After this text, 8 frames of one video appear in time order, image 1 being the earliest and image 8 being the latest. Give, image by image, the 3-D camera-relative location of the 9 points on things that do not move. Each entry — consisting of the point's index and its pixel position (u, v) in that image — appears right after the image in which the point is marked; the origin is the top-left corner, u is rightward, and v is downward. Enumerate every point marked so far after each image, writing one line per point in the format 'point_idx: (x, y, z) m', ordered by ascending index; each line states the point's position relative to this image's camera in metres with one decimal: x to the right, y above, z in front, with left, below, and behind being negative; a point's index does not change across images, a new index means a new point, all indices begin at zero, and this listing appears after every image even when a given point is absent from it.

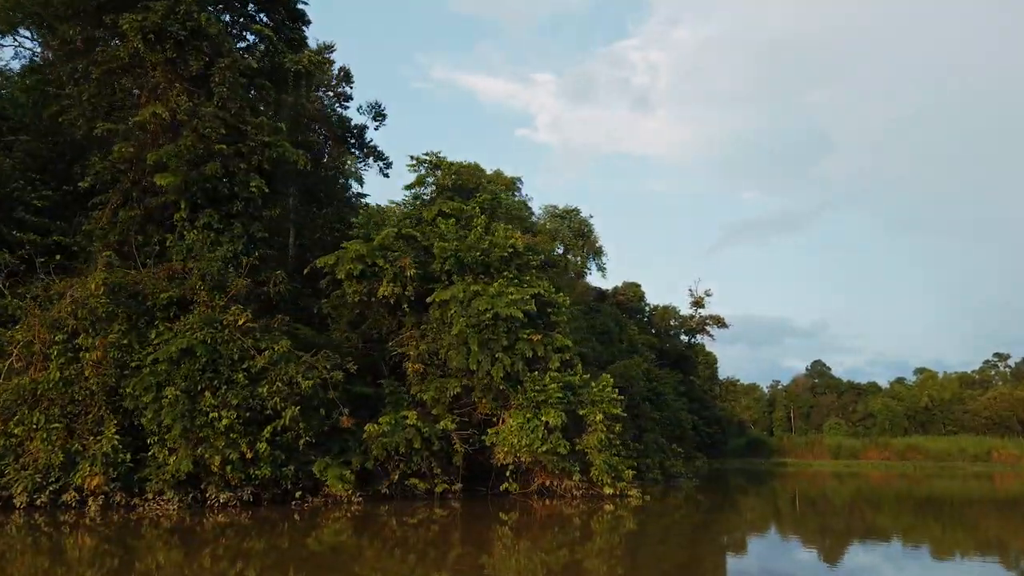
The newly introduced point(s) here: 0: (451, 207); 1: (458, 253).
0: (-1.1, +1.3, +13.3) m
1: (-0.9, +0.5, +12.1) m
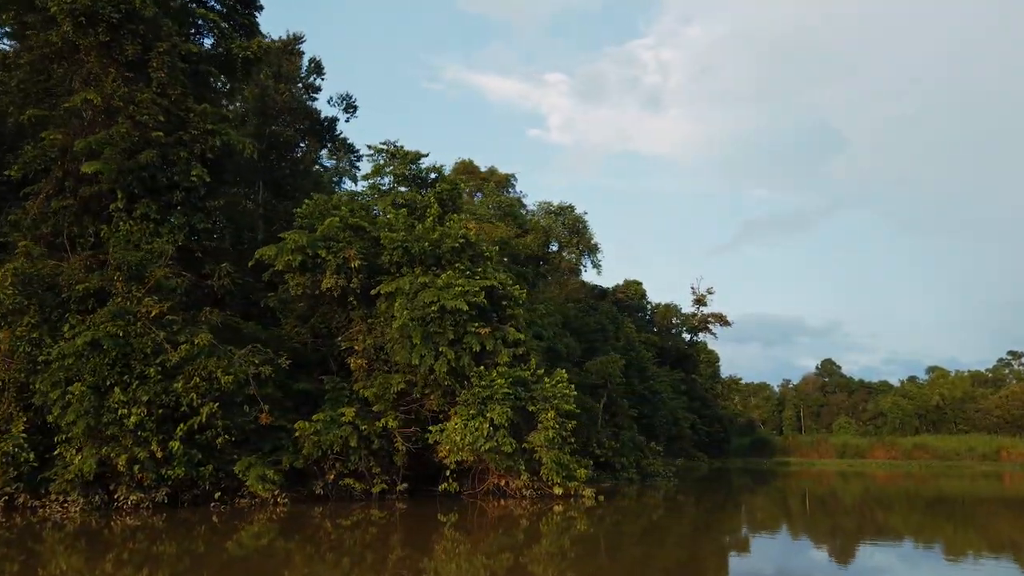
0: (-1.8, +1.5, +12.8) m
1: (-1.6, +0.6, +11.6) m
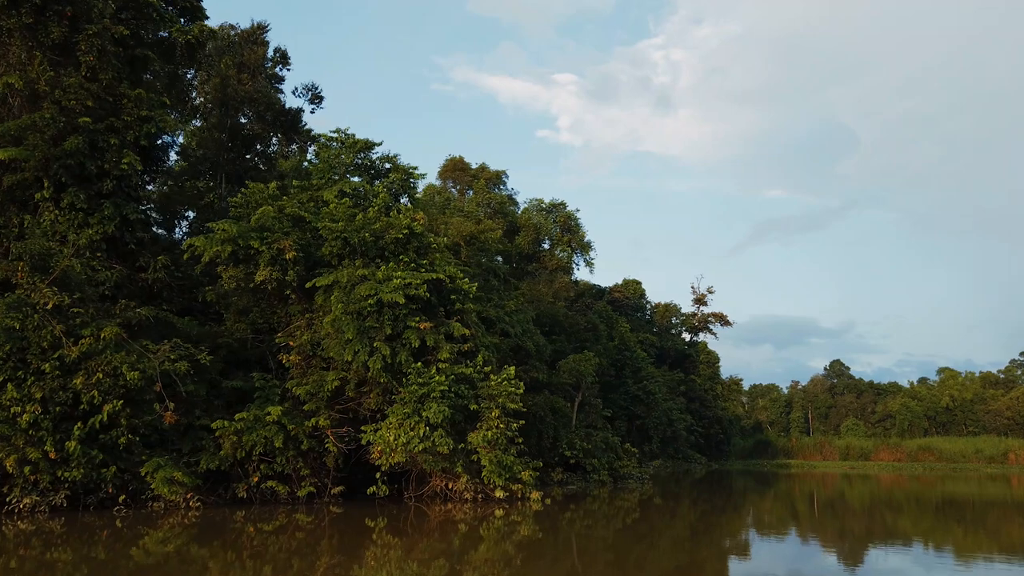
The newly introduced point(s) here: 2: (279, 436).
0: (-2.5, +1.6, +12.3) m
1: (-2.3, +0.7, +11.1) m
2: (-3.0, -1.9, +10.1) m
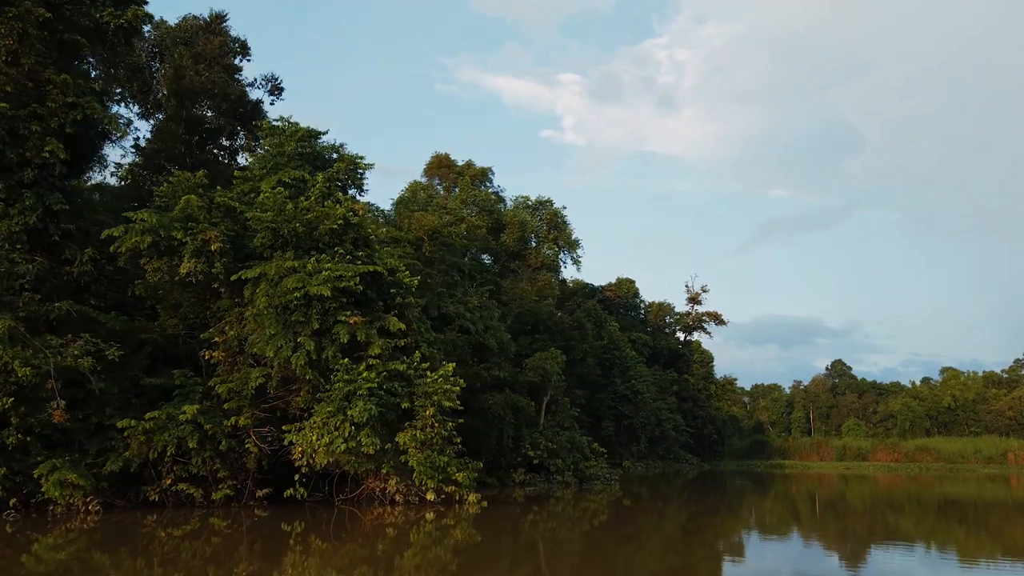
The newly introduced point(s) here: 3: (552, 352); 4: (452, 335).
0: (-3.3, +1.6, +11.8) m
1: (-3.1, +0.8, +10.6) m
2: (-3.8, -1.8, +9.6) m
3: (+0.9, -1.5, +18.6) m
4: (-1.1, -0.8, +14.9) m
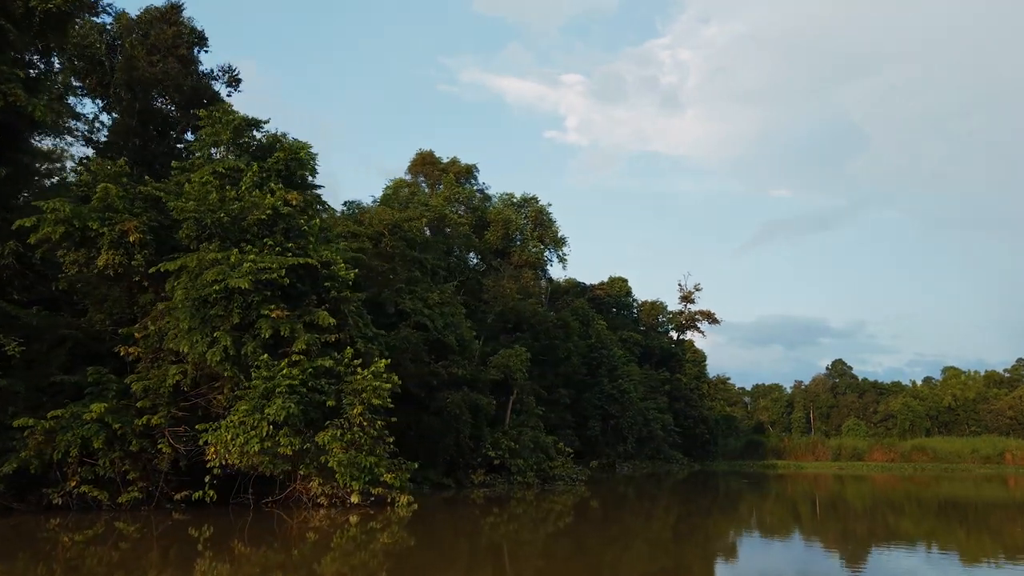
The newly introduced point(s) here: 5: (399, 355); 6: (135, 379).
0: (-4.1, +1.7, +11.4) m
1: (-4.0, +0.9, +10.2) m
2: (-4.6, -1.7, +9.2) m
3: (+0.1, -1.4, +18.1) m
4: (-1.9, -0.8, +14.5) m
5: (-2.0, -1.2, +14.2) m
6: (-4.5, -1.1, +9.7) m
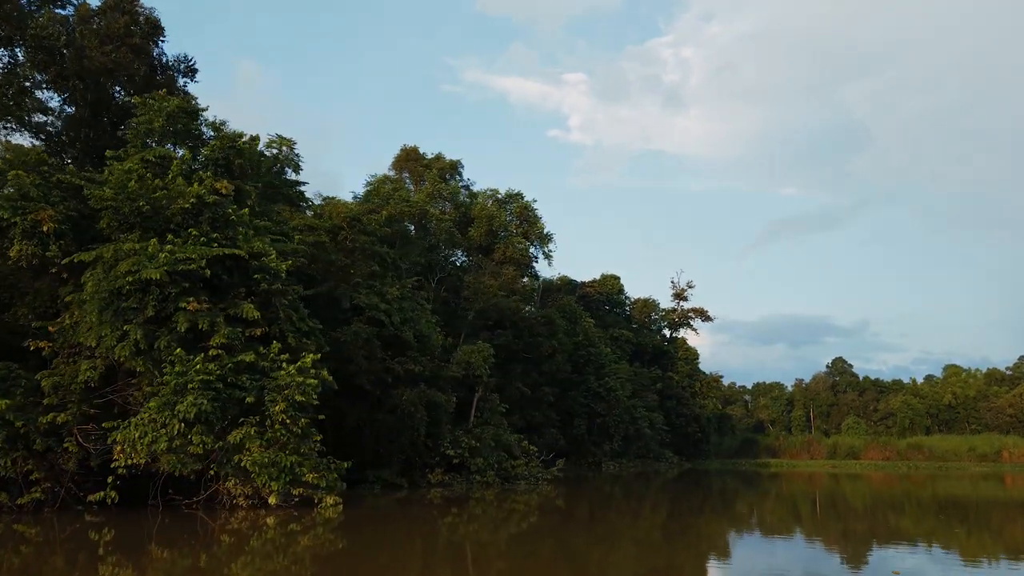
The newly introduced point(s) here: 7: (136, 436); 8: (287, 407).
0: (-4.9, +1.8, +10.9) m
1: (-4.7, +1.0, +9.8) m
2: (-5.4, -1.6, +8.8) m
3: (-0.6, -1.3, +17.7) m
4: (-2.7, -0.7, +14.1) m
5: (-2.8, -1.1, +13.8) m
6: (-5.3, -1.0, +9.3) m
7: (-4.0, -1.7, +8.4) m
8: (-2.6, -1.4, +9.8) m
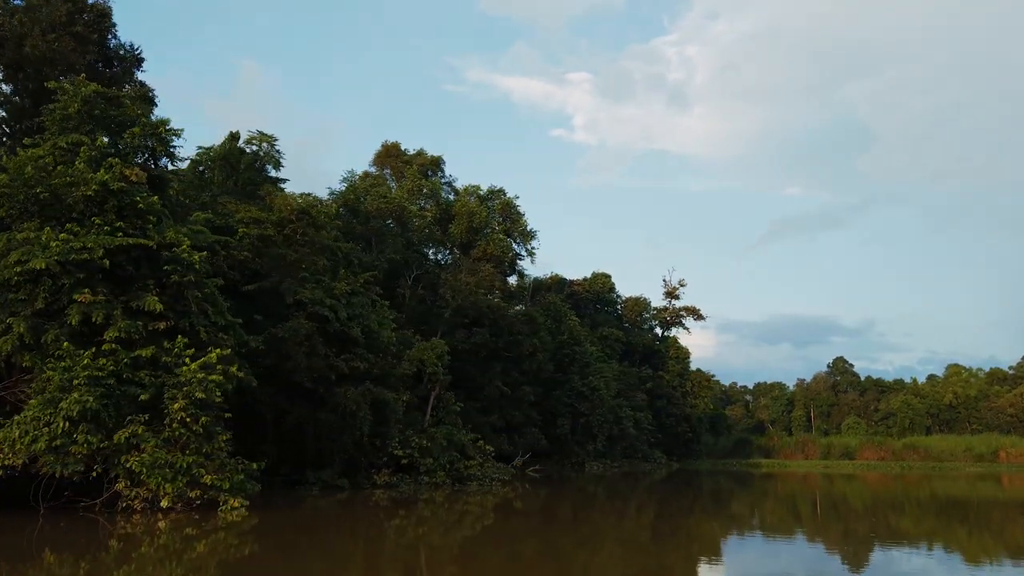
0: (-5.8, +1.9, +10.5) m
1: (-5.7, +1.1, +9.3) m
2: (-6.4, -1.5, +8.3) m
3: (-1.5, -1.2, +17.2) m
4: (-3.6, -0.6, +13.6) m
5: (-3.7, -1.0, +13.3) m
6: (-6.3, -0.9, +8.9) m
7: (-4.9, -1.6, +7.9) m
8: (-3.6, -1.3, +9.3) m
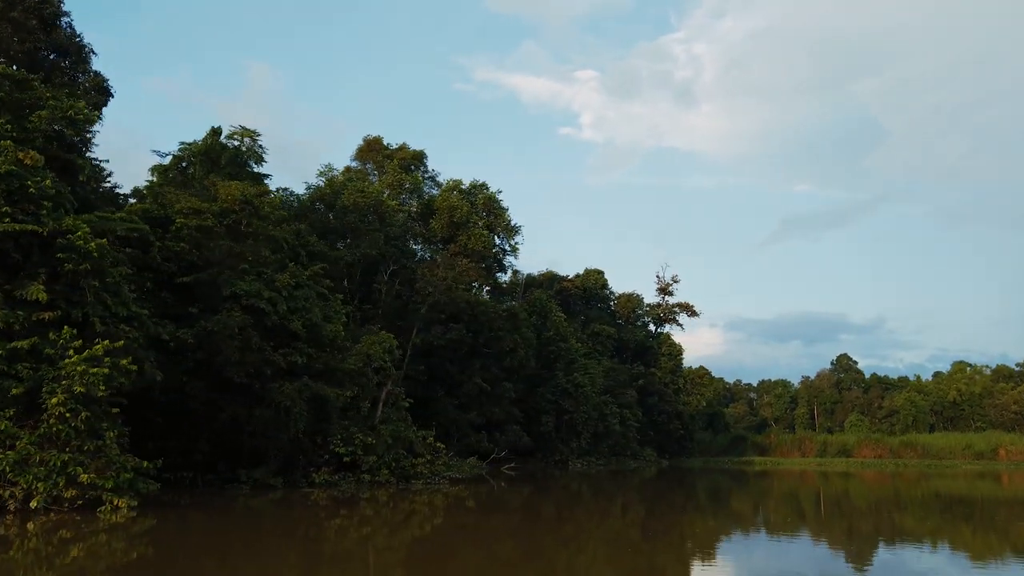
0: (-6.8, +2.0, +10.0) m
1: (-6.7, +1.2, +8.8) m
2: (-7.4, -1.4, +7.9) m
3: (-2.5, -1.0, +16.7) m
4: (-4.6, -0.4, +13.1) m
5: (-4.7, -0.9, +12.8) m
6: (-7.3, -0.8, +8.4) m
7: (-5.9, -1.4, +7.4) m
8: (-4.6, -1.2, +8.8) m
